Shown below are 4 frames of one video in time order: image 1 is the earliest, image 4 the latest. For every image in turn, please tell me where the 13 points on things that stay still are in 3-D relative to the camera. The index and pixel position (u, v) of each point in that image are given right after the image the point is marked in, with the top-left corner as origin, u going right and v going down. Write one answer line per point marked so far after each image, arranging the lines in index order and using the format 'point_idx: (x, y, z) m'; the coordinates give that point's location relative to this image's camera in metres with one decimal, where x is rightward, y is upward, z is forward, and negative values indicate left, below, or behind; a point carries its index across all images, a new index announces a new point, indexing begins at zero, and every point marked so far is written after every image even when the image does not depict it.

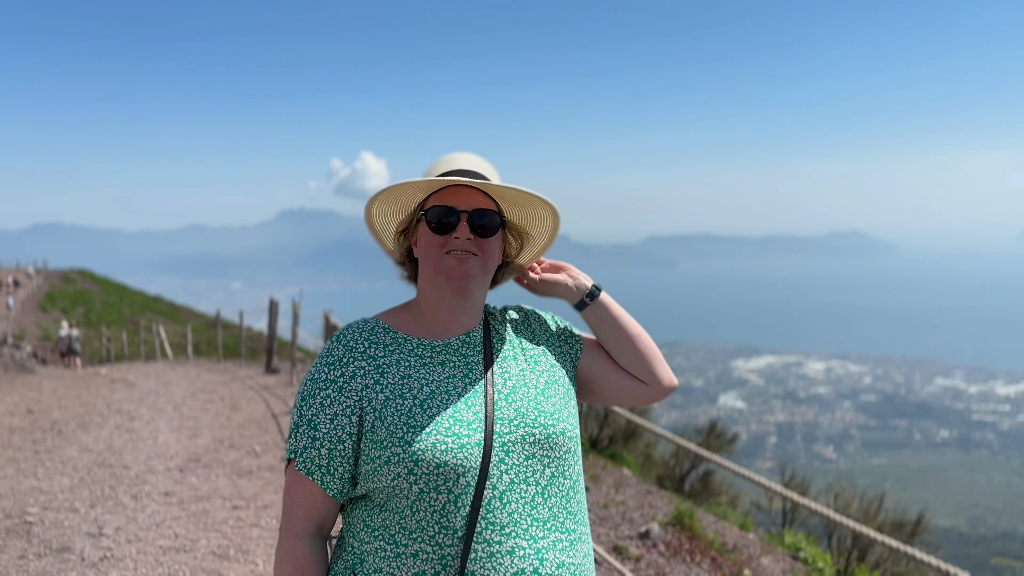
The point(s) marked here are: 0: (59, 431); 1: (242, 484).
0: (-8.7, -2.7, +12.0) m
1: (-3.7, -2.7, +8.5) m
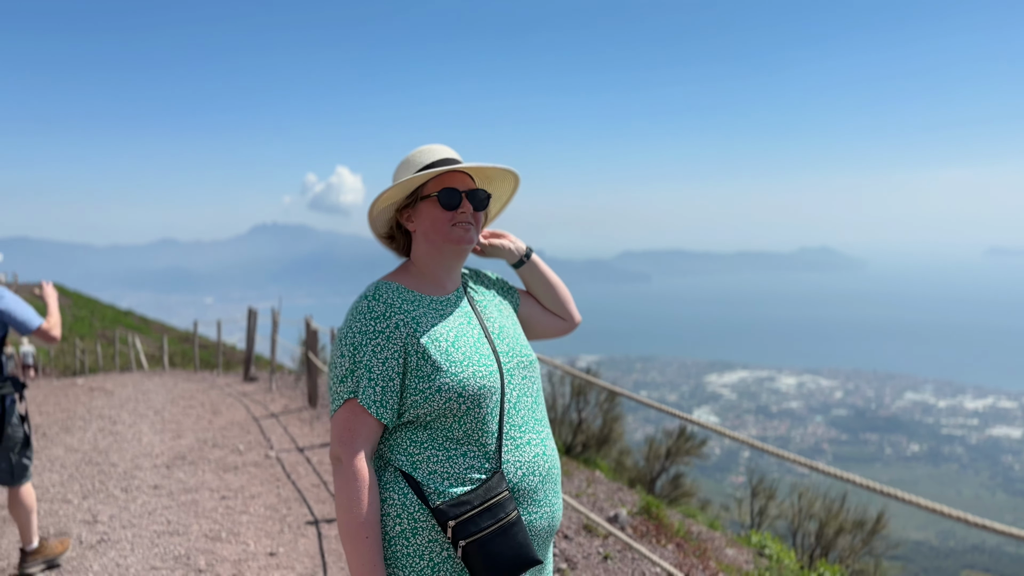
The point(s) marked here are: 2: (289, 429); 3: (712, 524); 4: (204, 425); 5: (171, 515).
0: (-9.1, -2.8, +12.2) m
1: (-4.0, -2.7, +8.9) m
2: (-4.4, -2.7, +12.2) m
3: (+4.9, -5.7, +15.2) m
4: (-6.3, -2.8, +13.0) m
5: (-4.0, -2.6, +7.3) m
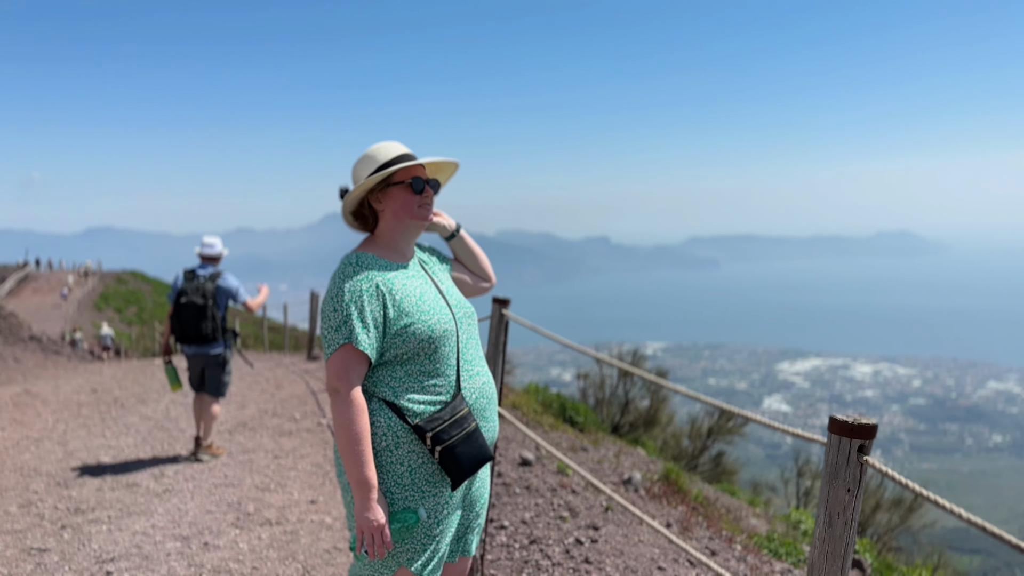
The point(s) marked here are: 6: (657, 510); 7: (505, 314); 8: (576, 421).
0: (-8.4, -2.5, +13.5) m
1: (-3.6, -2.4, +9.7) m
2: (-3.6, -2.4, +13.1) m
3: (+5.9, -5.2, +15.3) m
4: (-5.5, -2.5, +14.0) m
5: (-3.7, -2.4, +8.1) m
6: (+1.5, -2.4, +6.7) m
7: (-0.1, -0.2, +4.7) m
8: (+1.4, -2.8, +13.1) m
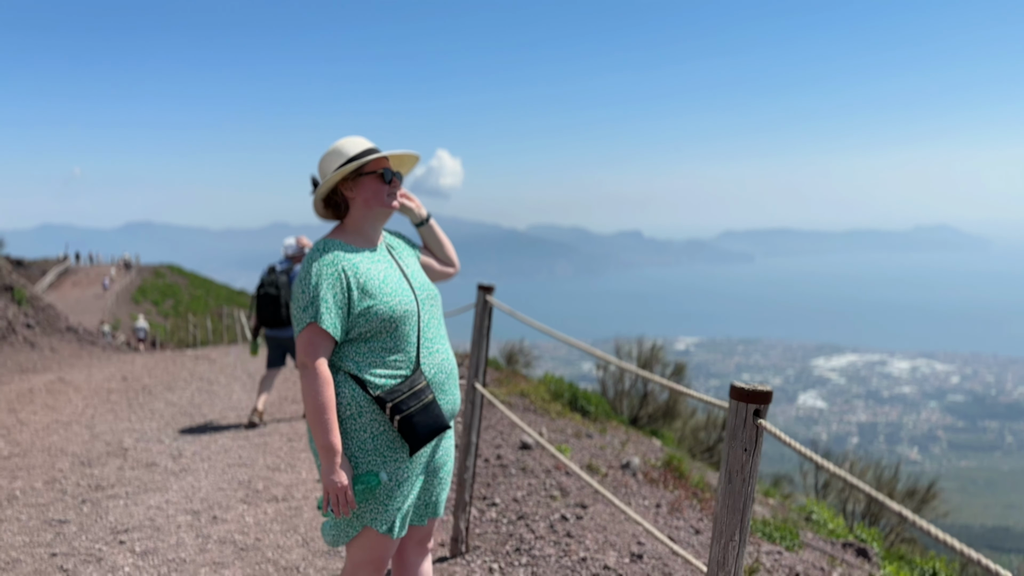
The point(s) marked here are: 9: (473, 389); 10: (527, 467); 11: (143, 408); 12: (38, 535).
0: (-8.1, -2.3, +14.0) m
1: (-3.5, -2.2, +10.0) m
2: (-3.4, -2.2, +13.4) m
3: (+6.2, -4.9, +15.2) m
4: (-5.3, -2.3, +14.4) m
5: (-3.7, -2.2, +8.5) m
6: (+1.5, -2.2, +6.8) m
7: (-0.2, -0.1, +4.9) m
8: (+1.6, -2.6, +13.3) m
9: (-0.3, -0.8, +5.0) m
10: (+0.2, -1.9, +6.8) m
11: (-7.0, -2.3, +11.9) m
12: (-4.3, -2.3, +5.7) m
